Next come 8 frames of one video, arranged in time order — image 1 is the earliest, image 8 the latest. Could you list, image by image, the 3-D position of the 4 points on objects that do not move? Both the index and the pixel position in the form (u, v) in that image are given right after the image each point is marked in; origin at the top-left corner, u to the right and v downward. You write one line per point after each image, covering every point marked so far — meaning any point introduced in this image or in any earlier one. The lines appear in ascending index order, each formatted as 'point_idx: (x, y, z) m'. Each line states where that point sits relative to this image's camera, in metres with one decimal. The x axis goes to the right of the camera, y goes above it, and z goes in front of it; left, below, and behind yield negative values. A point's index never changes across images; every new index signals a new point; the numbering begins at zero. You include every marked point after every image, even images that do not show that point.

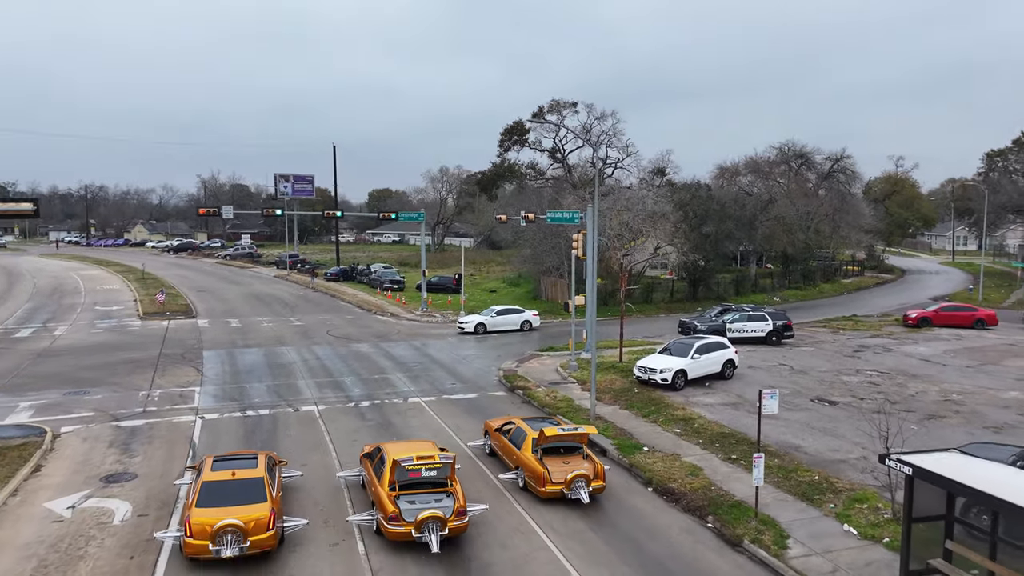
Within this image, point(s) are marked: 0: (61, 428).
0: (-10.8, -3.4, +18.6) m
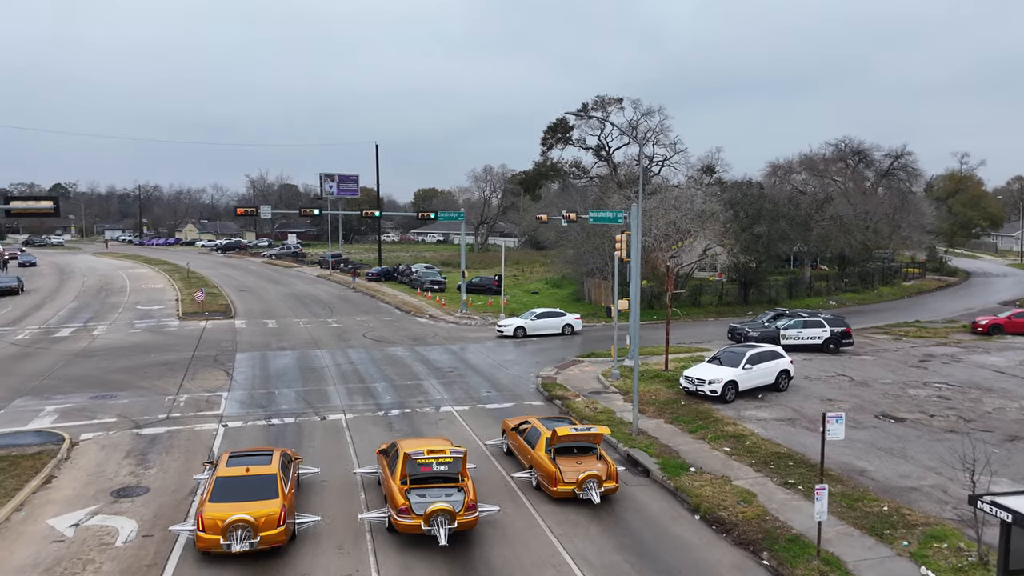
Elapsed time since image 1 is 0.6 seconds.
0: (-10.0, -3.4, +18.0) m
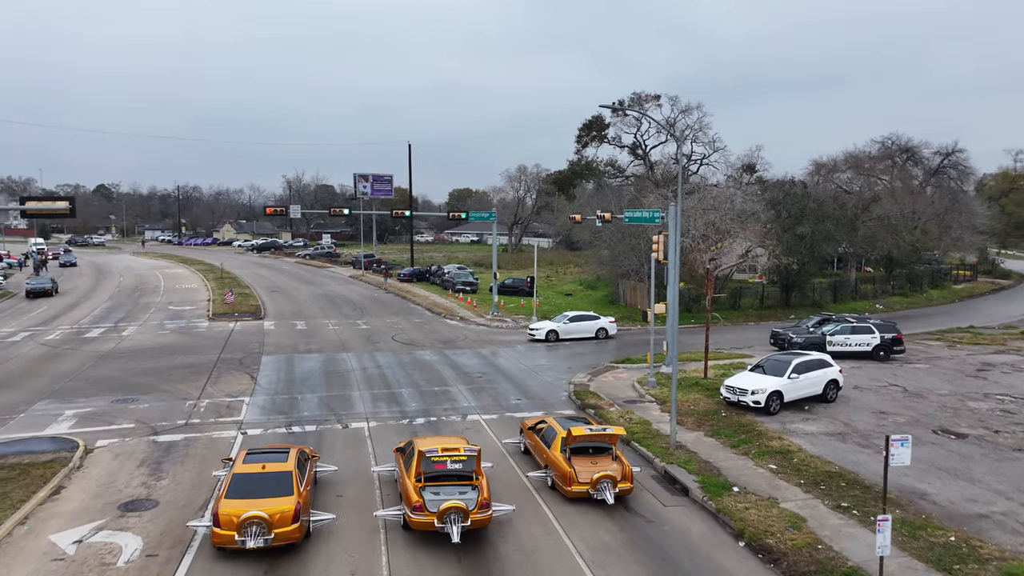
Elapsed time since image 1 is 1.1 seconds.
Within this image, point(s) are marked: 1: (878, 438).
0: (-9.4, -3.5, +17.4) m
1: (+8.3, -3.4, +17.6) m
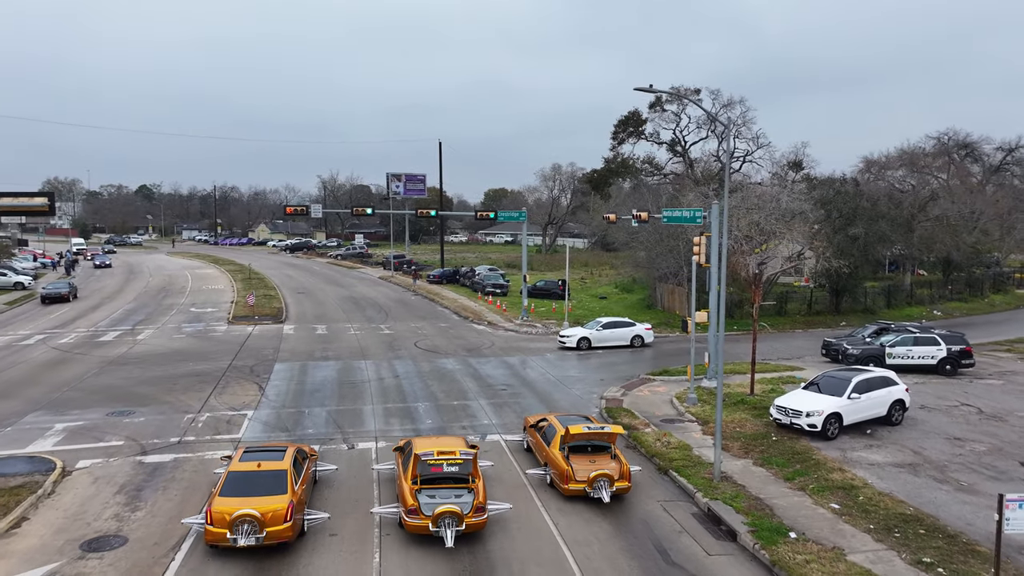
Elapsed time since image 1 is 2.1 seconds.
0: (-8.9, -3.6, +15.9) m
1: (+8.7, -3.6, +15.3) m
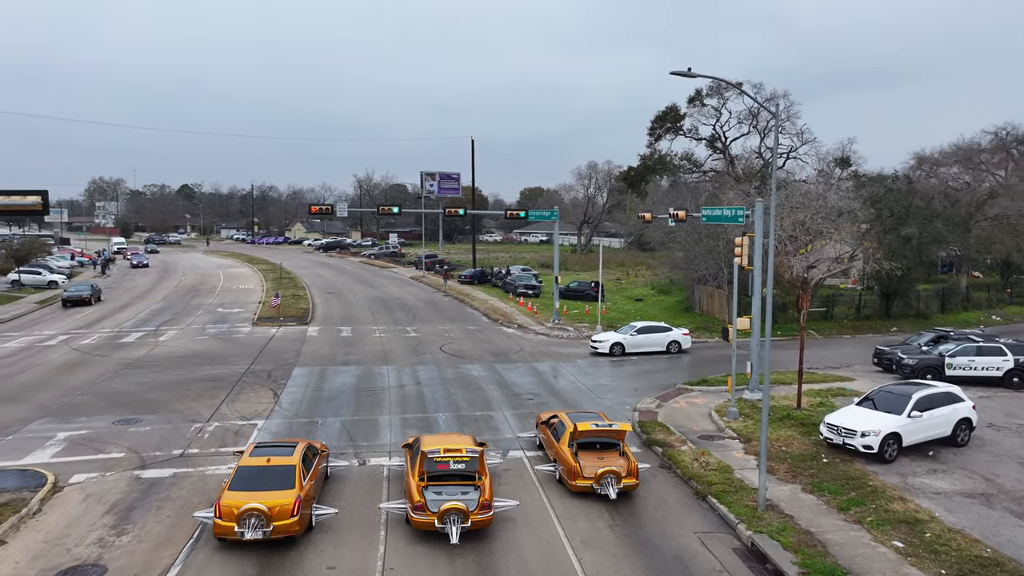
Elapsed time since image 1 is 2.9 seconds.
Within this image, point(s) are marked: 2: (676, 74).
0: (-8.5, -3.6, +14.9) m
1: (+9.1, -3.8, +13.5) m
2: (+2.9, +3.8, +13.9) m
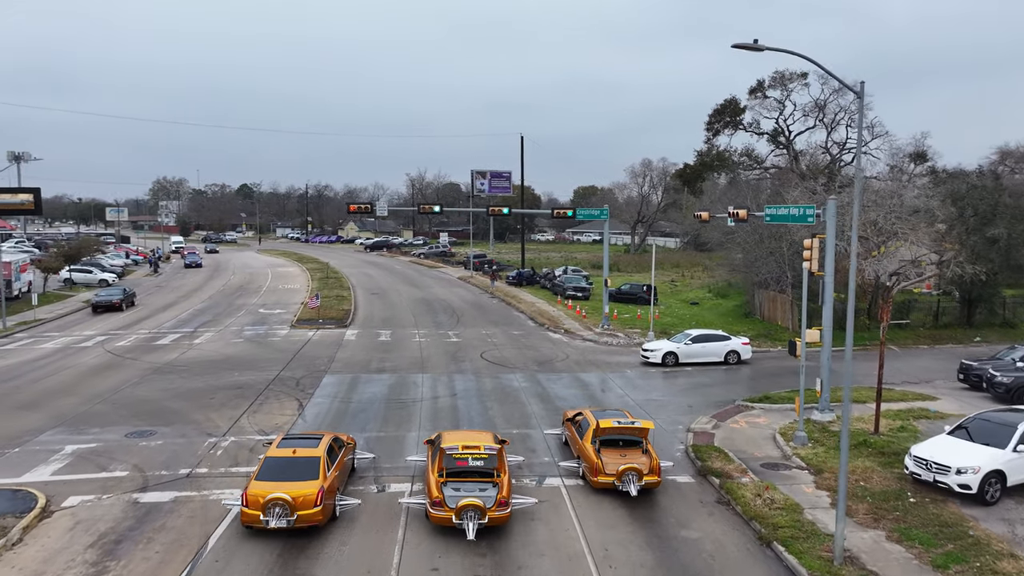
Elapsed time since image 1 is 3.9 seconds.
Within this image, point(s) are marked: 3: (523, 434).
0: (-7.9, -3.7, +13.7) m
1: (+9.6, -4.0, +11.0) m
2: (+3.5, +3.7, +11.9) m
3: (+0.3, -3.5, +18.7) m
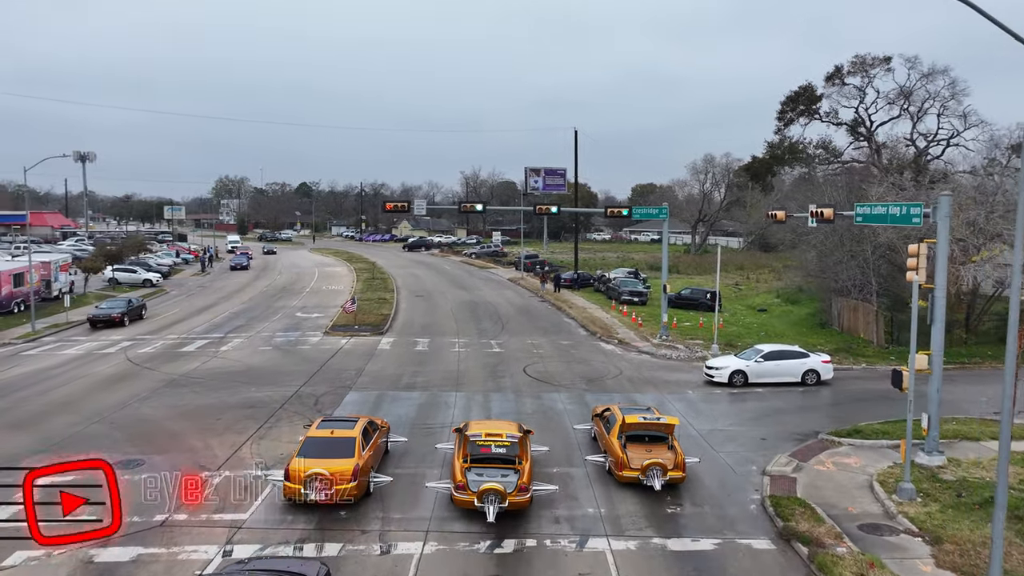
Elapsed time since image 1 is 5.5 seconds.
0: (-7.4, -4.0, +11.5) m
1: (+9.8, -4.3, +7.5) m
2: (+3.8, +3.4, +8.8) m
3: (+1.1, -3.8, +15.8) m
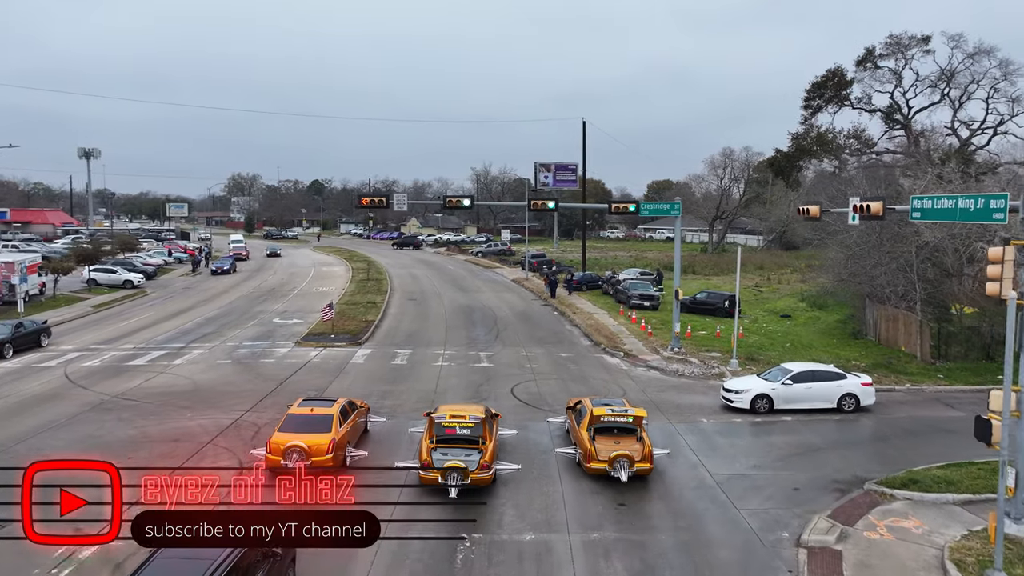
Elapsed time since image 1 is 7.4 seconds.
0: (-8.1, -4.2, +8.1) m
1: (+9.0, -4.6, +3.8) m
2: (+3.1, +3.1, +5.2) m
3: (+0.4, -4.0, +12.3) m
